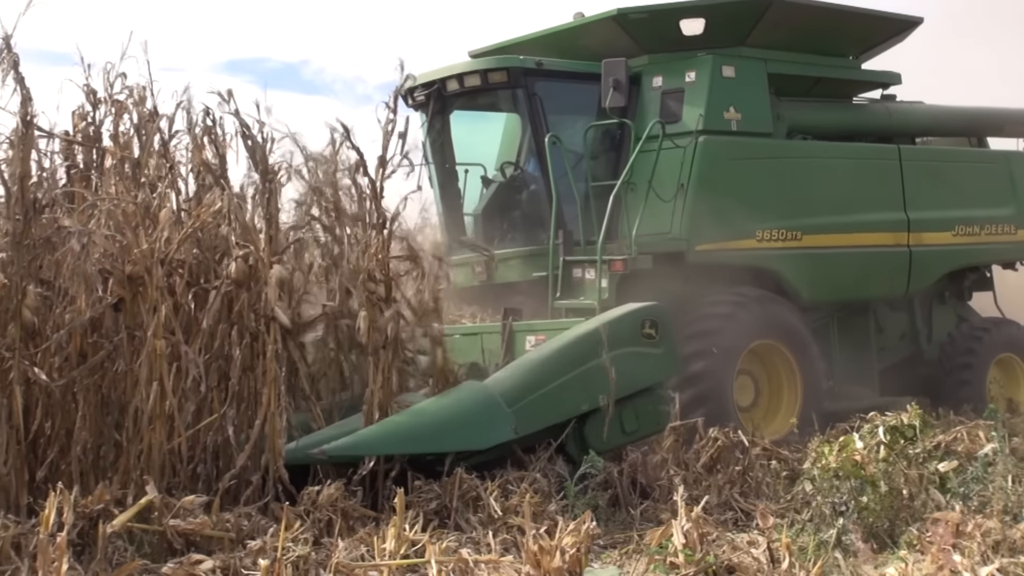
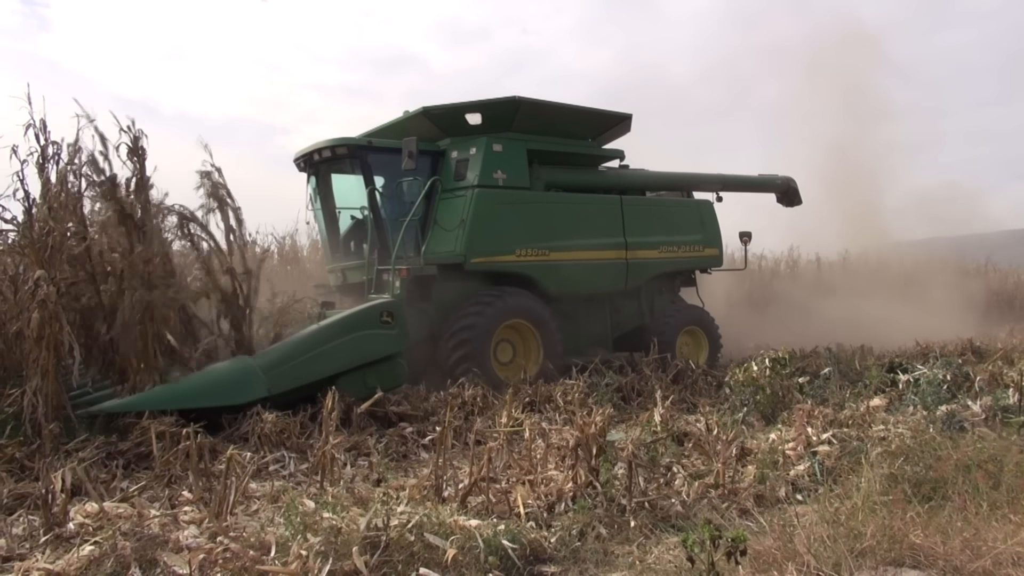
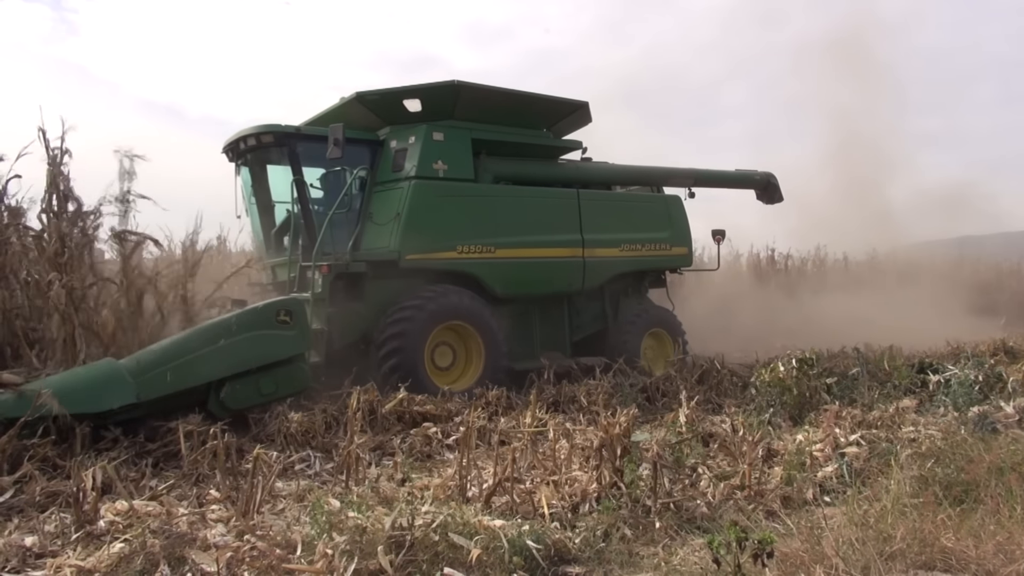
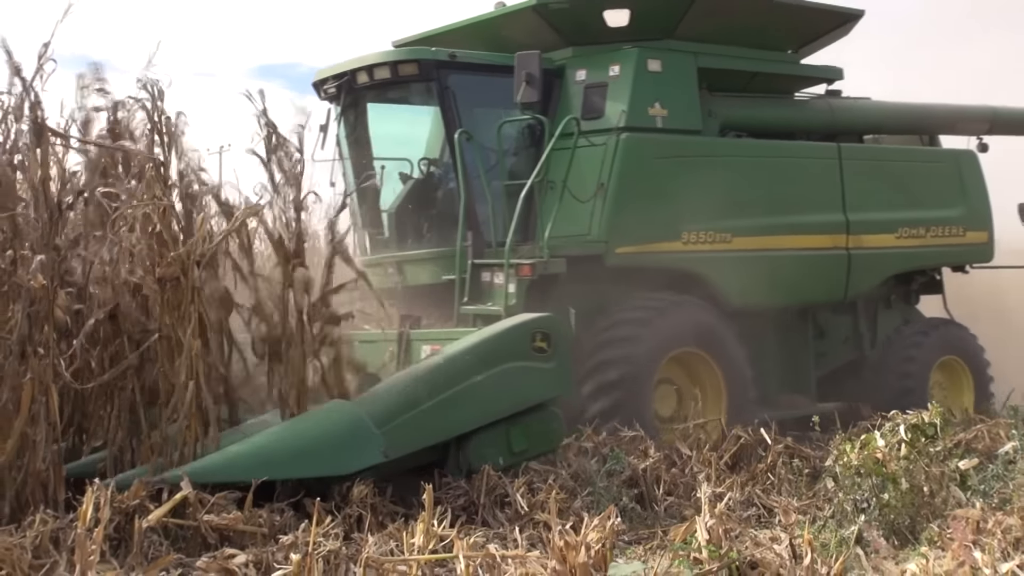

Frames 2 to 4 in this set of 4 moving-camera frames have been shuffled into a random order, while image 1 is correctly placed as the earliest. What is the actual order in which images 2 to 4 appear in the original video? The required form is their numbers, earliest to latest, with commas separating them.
4, 2, 3
